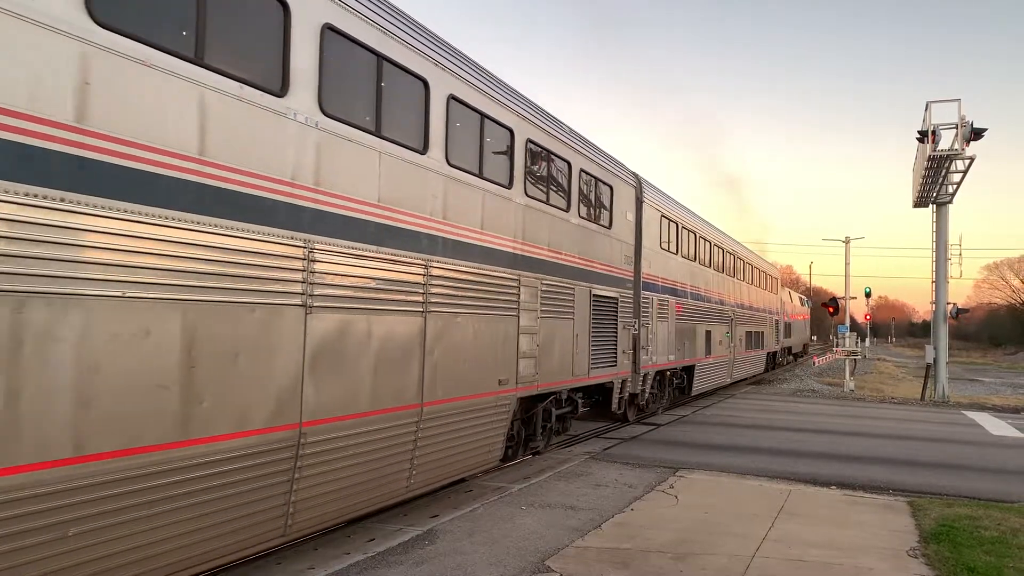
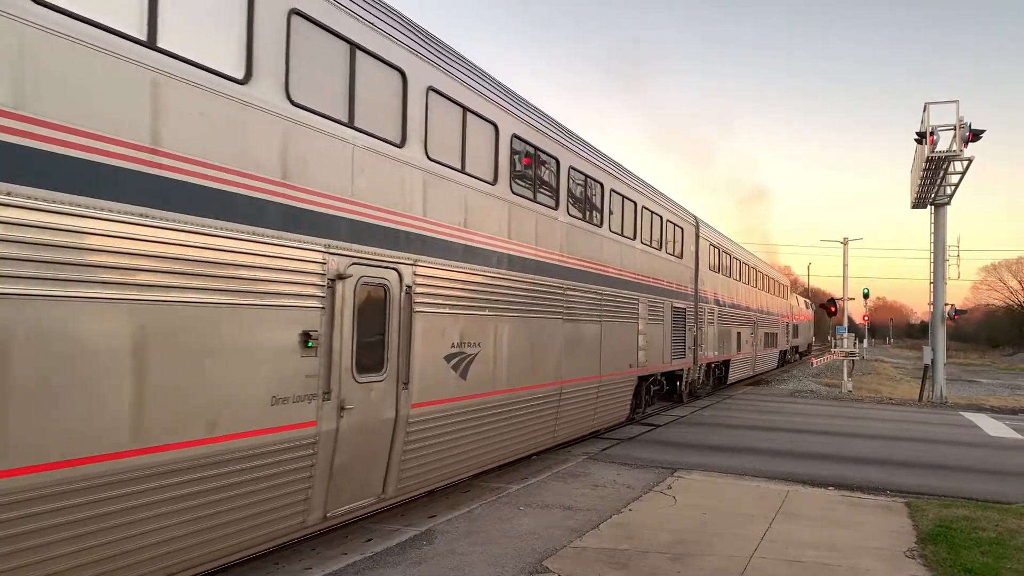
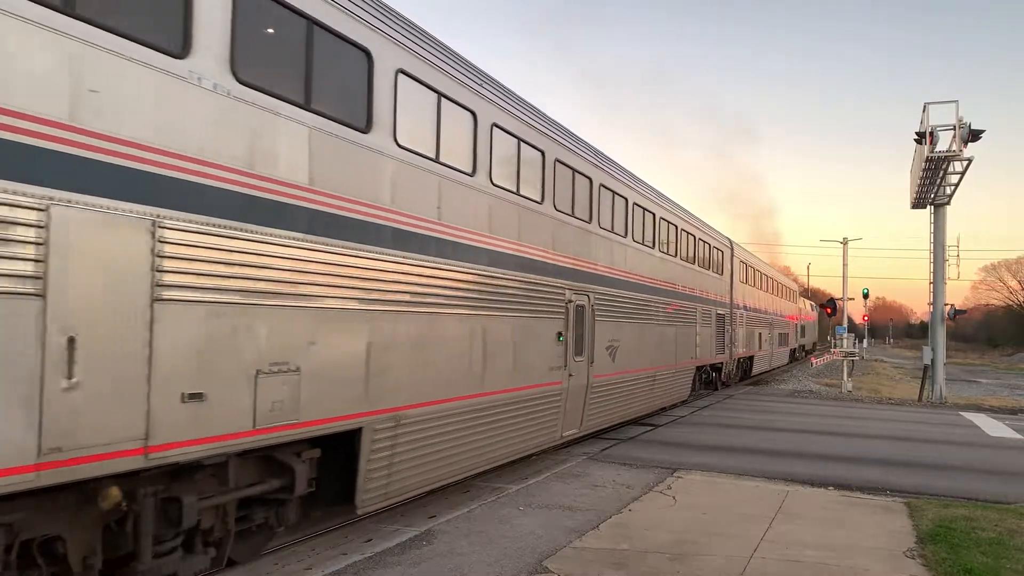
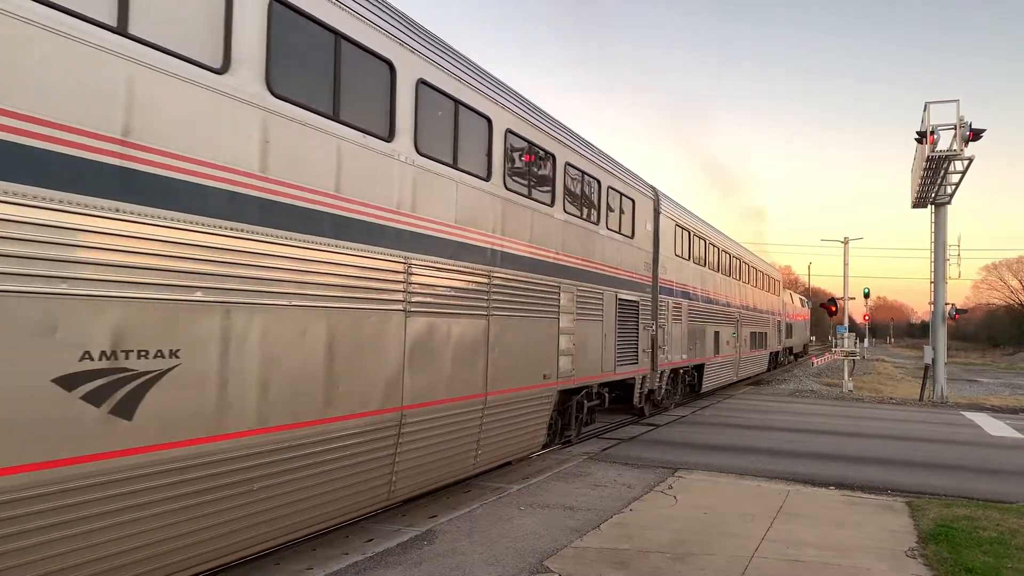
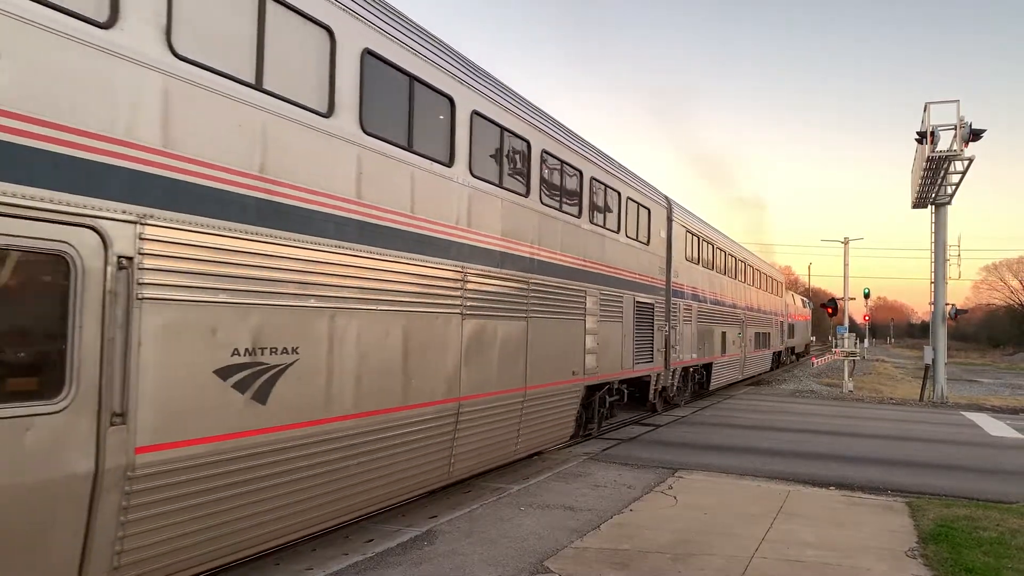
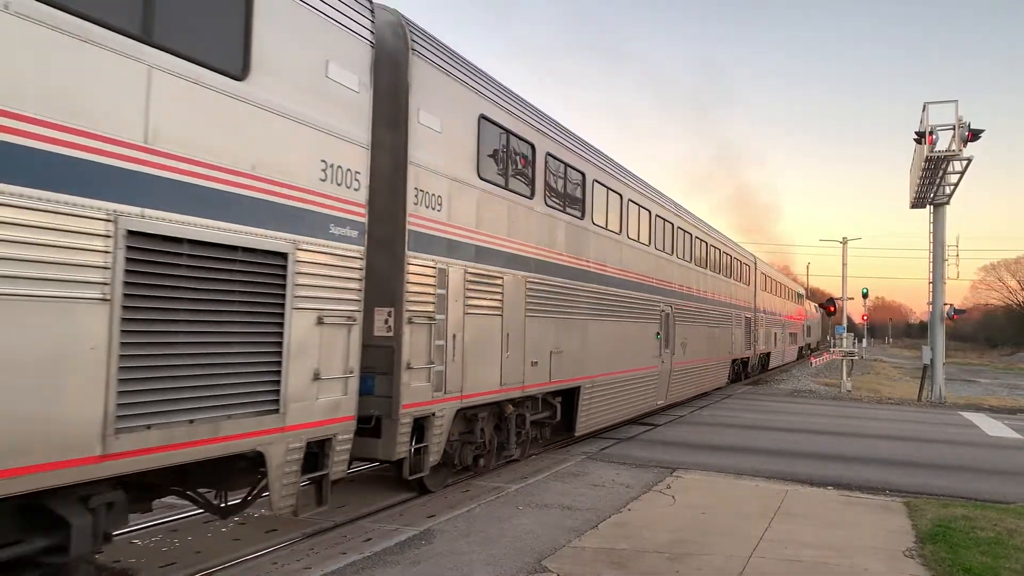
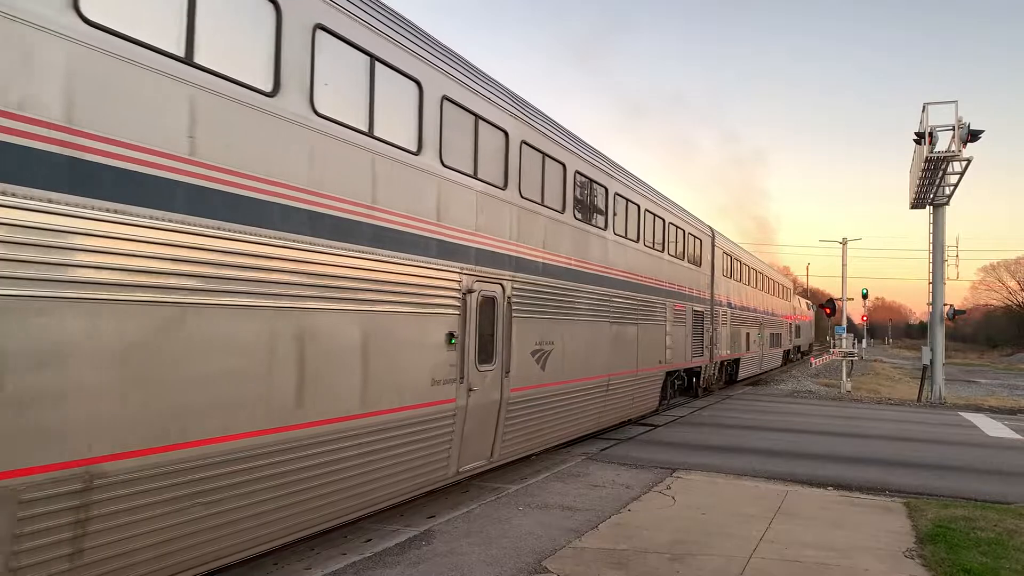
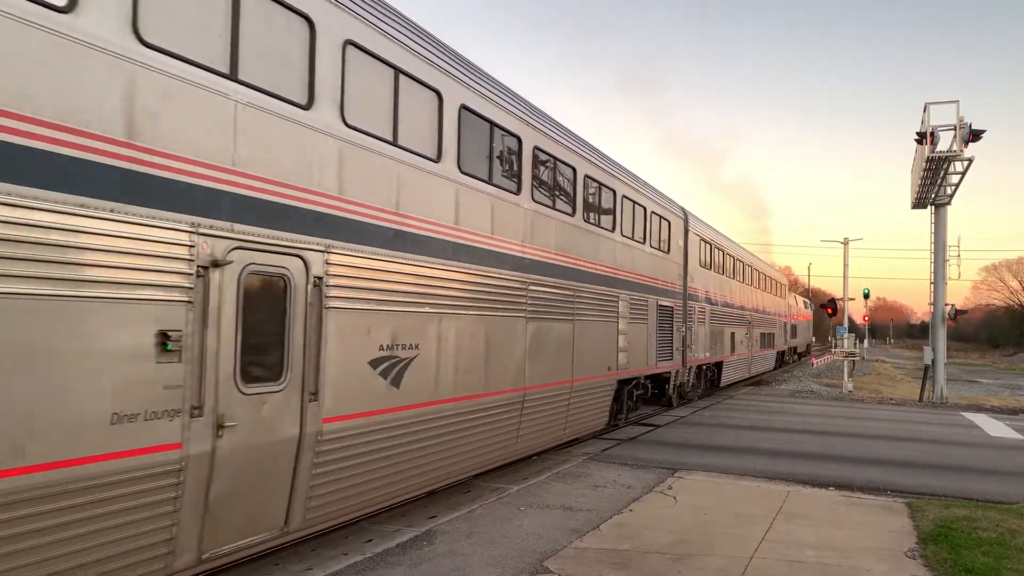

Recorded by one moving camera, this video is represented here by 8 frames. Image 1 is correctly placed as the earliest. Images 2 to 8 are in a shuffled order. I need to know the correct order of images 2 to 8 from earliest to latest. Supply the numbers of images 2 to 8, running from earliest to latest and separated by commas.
4, 5, 8, 2, 7, 3, 6
